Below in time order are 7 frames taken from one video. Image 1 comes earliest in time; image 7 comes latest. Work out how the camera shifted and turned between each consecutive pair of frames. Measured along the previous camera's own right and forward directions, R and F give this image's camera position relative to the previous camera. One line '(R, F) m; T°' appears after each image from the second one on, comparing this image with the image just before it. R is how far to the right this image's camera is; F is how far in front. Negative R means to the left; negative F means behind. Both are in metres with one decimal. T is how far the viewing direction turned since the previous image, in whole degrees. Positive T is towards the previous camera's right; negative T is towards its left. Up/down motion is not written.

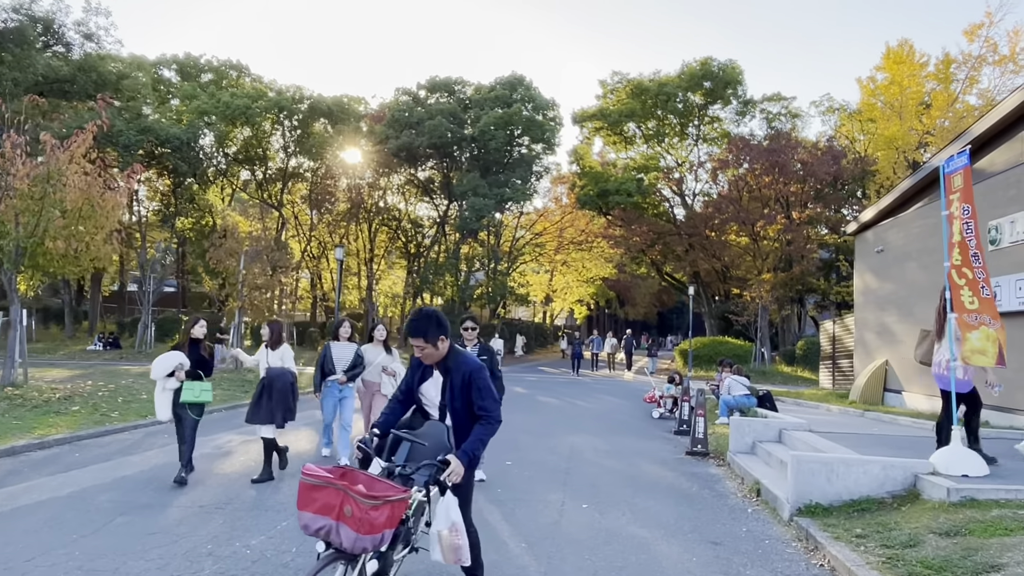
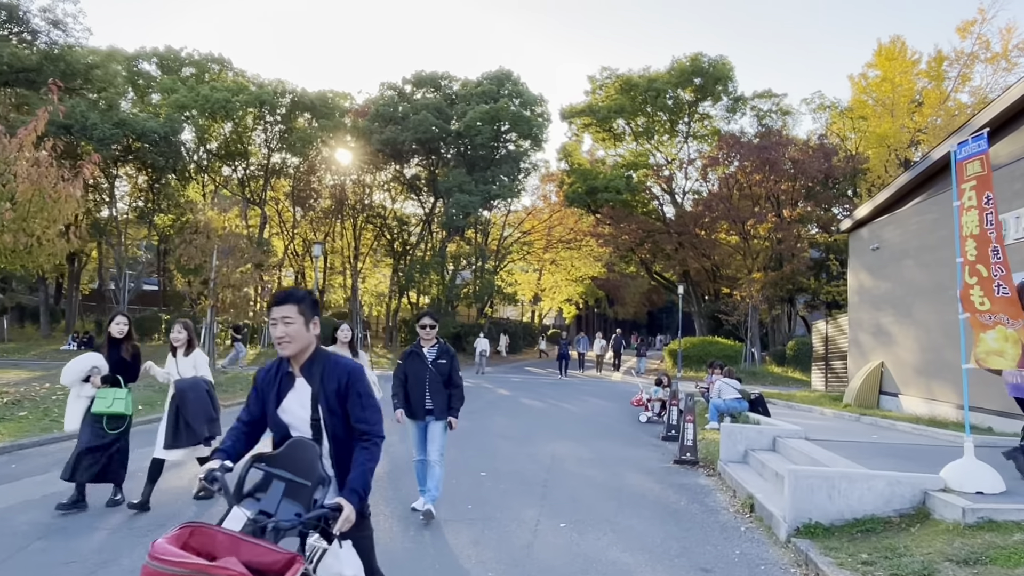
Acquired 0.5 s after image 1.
(+0.2, +0.6) m; +1°
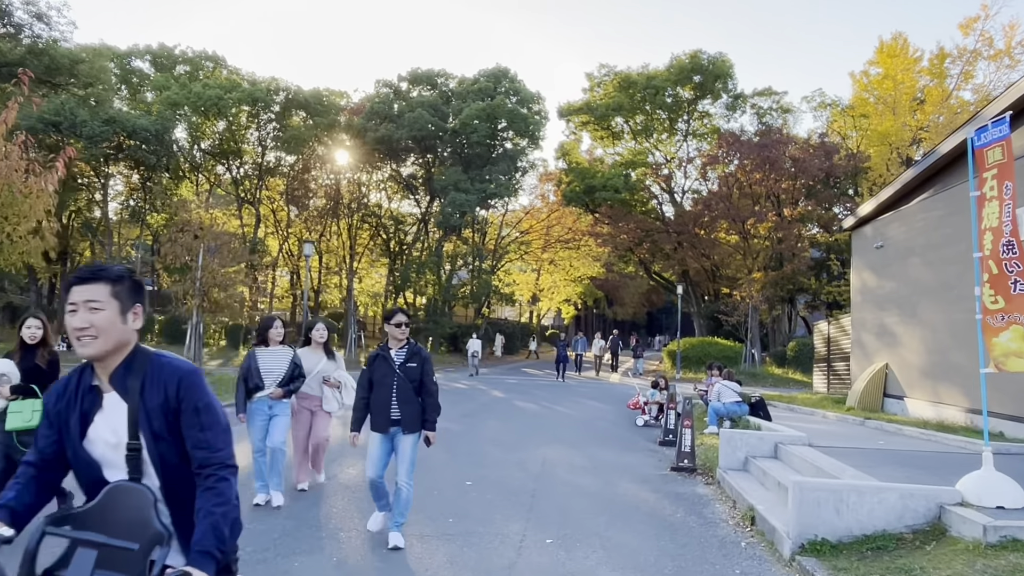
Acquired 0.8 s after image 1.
(+0.1, +0.4) m; 0°
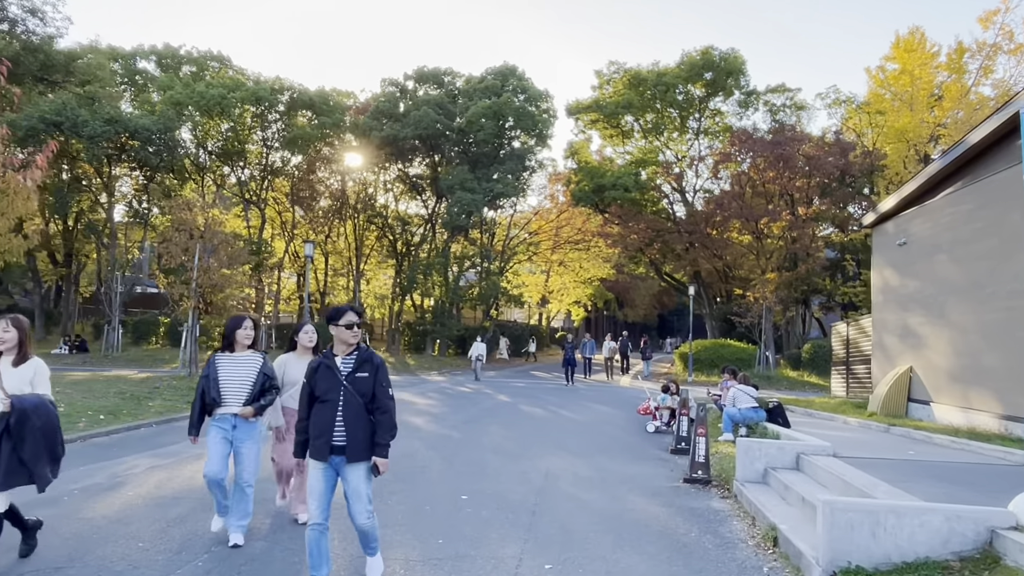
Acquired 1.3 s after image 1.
(+0.1, +0.6) m; -1°
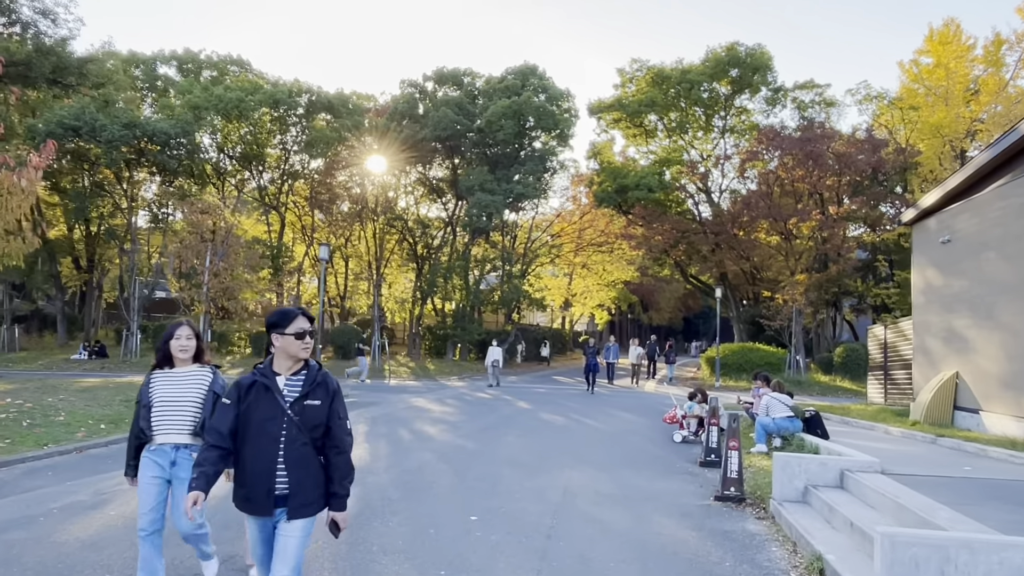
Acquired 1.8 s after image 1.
(+0.1, +0.6) m; -2°
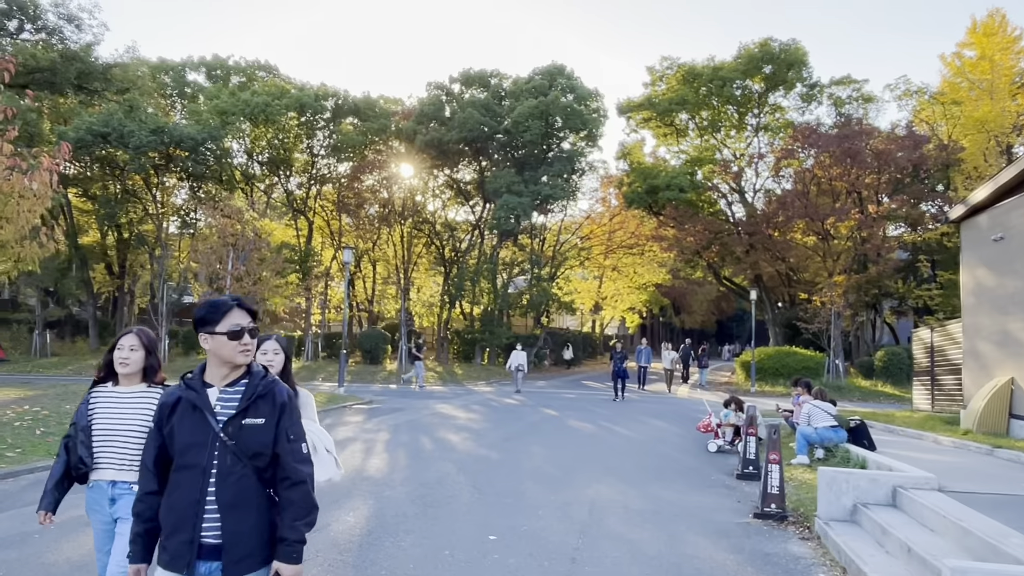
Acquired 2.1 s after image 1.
(+0.1, +0.5) m; -2°
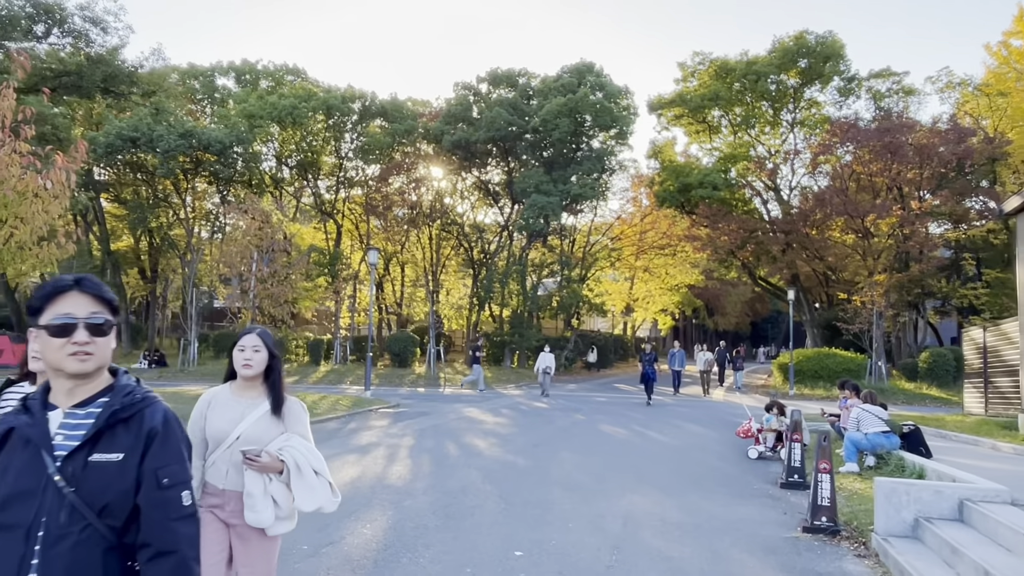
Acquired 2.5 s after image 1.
(0.0, +0.5) m; -2°
